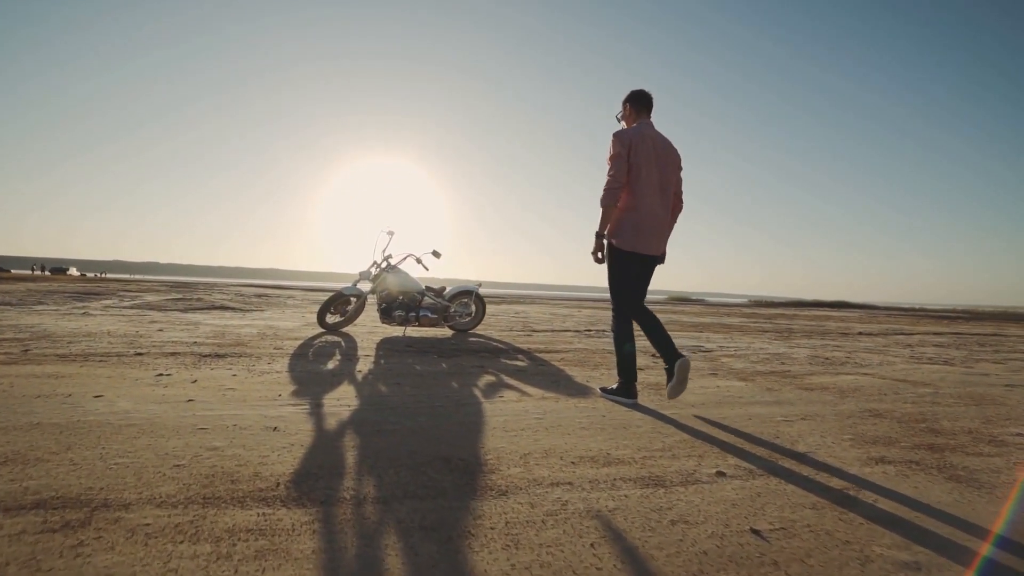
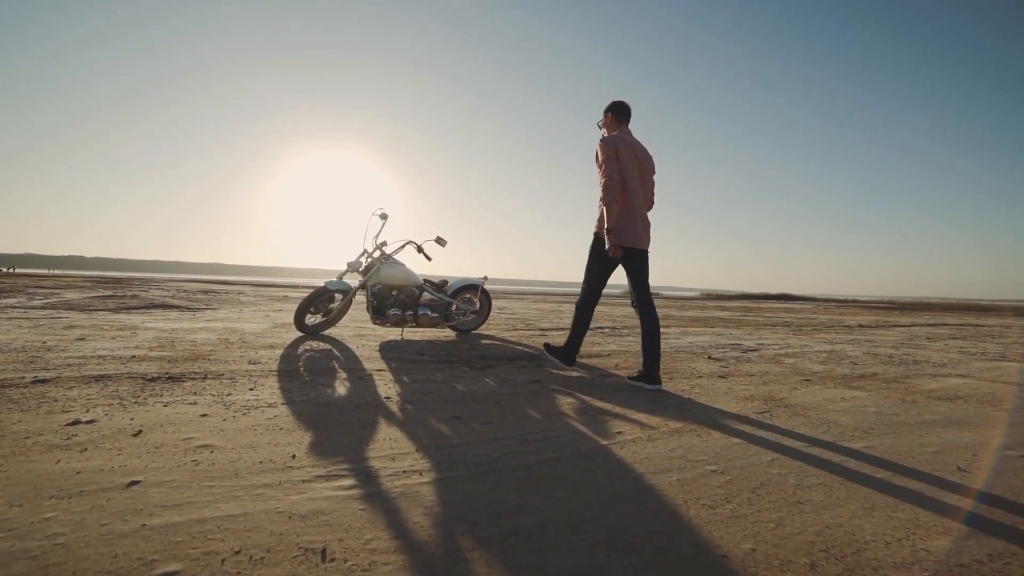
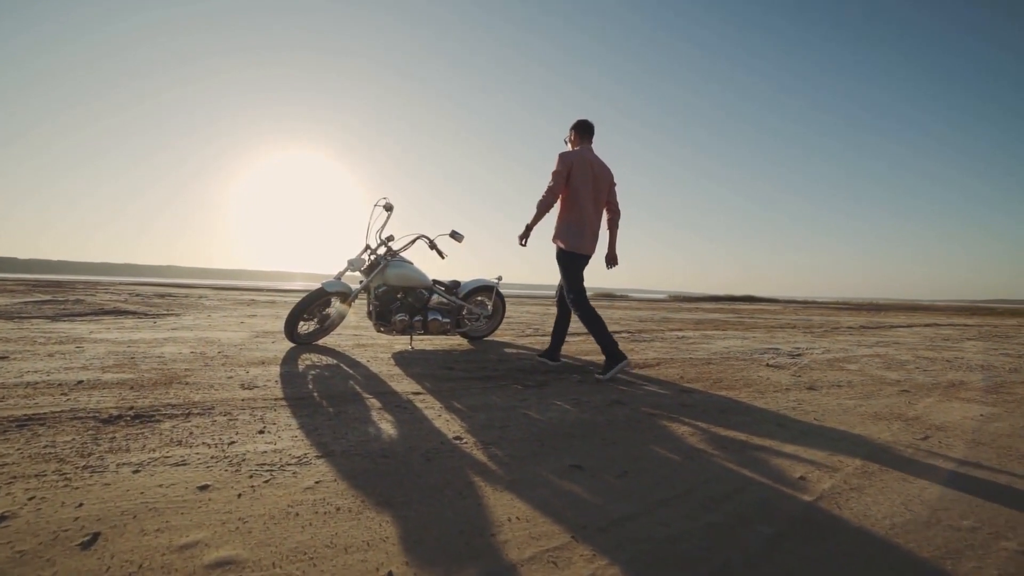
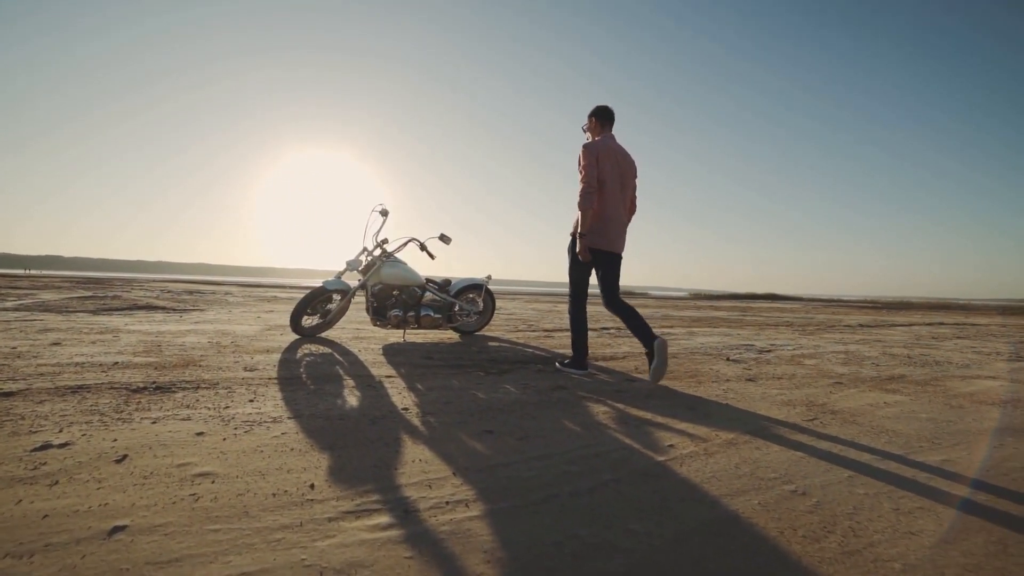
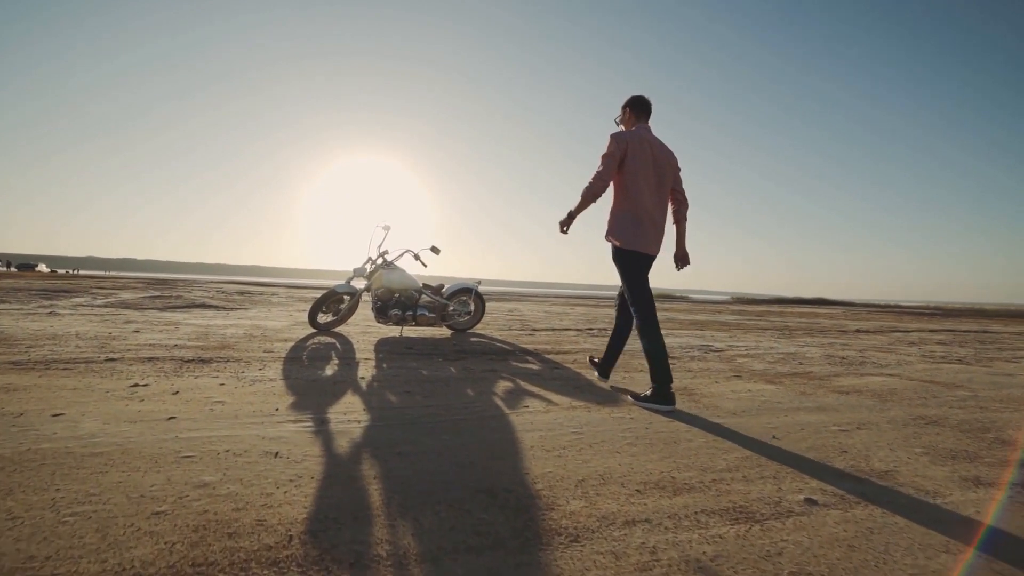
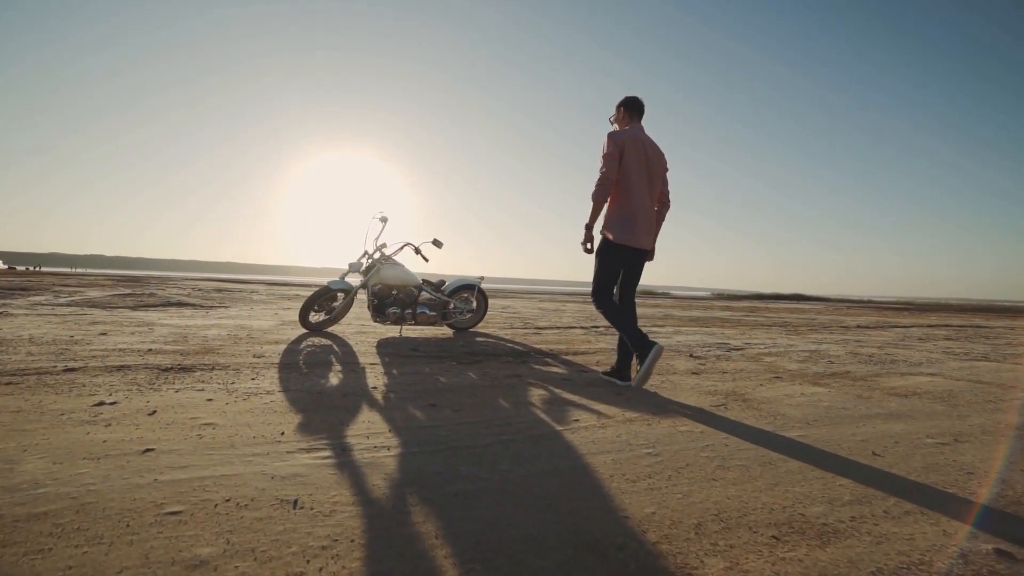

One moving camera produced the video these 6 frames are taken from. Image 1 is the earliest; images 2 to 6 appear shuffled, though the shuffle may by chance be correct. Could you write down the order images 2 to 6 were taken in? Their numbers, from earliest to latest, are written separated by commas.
5, 6, 2, 4, 3
